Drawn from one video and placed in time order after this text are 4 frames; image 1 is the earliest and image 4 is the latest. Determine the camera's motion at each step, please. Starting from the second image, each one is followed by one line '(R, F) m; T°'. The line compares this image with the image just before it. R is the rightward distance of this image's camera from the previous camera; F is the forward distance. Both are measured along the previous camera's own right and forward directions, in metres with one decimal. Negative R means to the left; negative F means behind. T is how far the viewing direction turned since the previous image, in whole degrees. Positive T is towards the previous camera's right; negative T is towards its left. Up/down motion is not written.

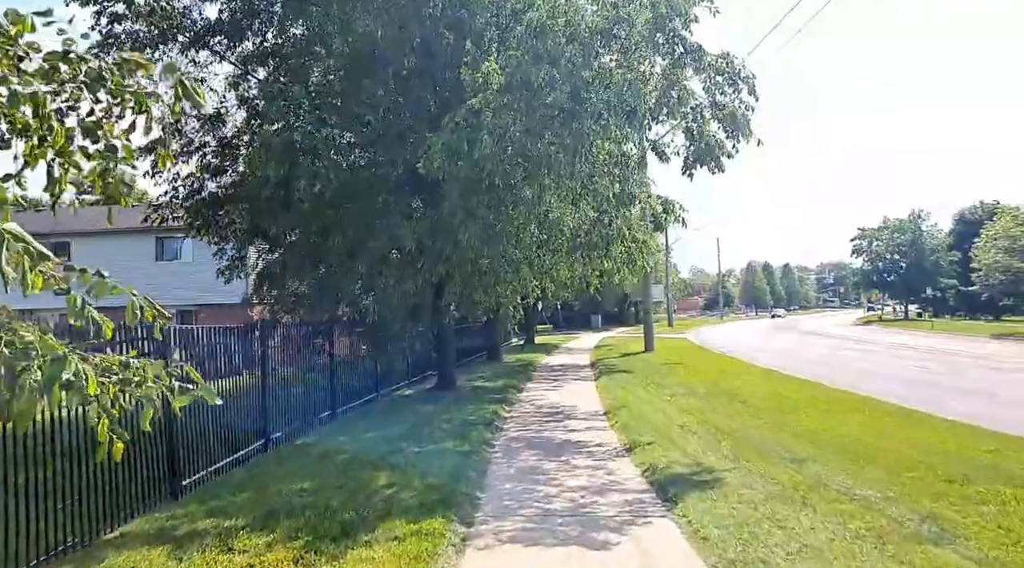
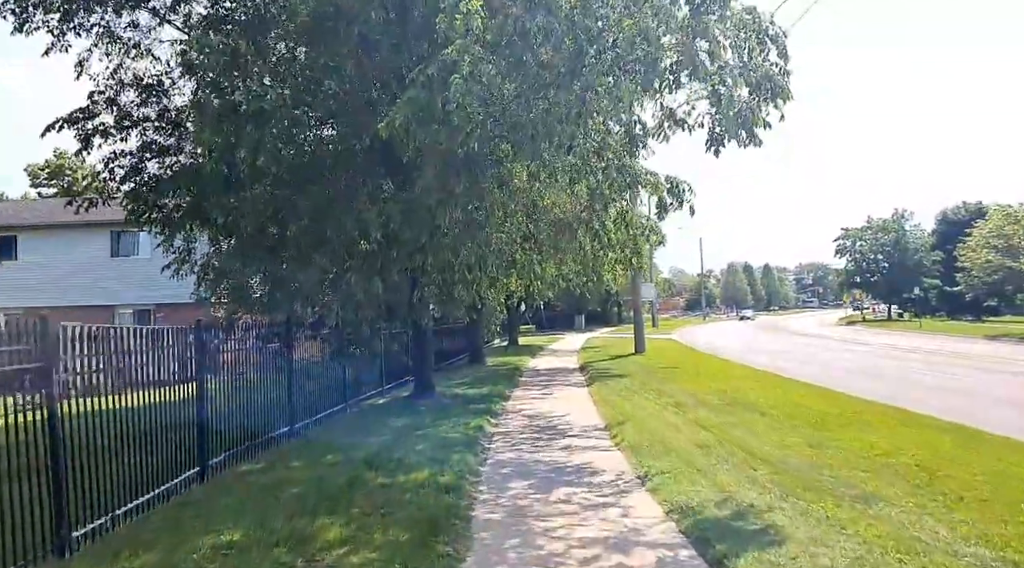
(-0.1, +1.7) m; +2°
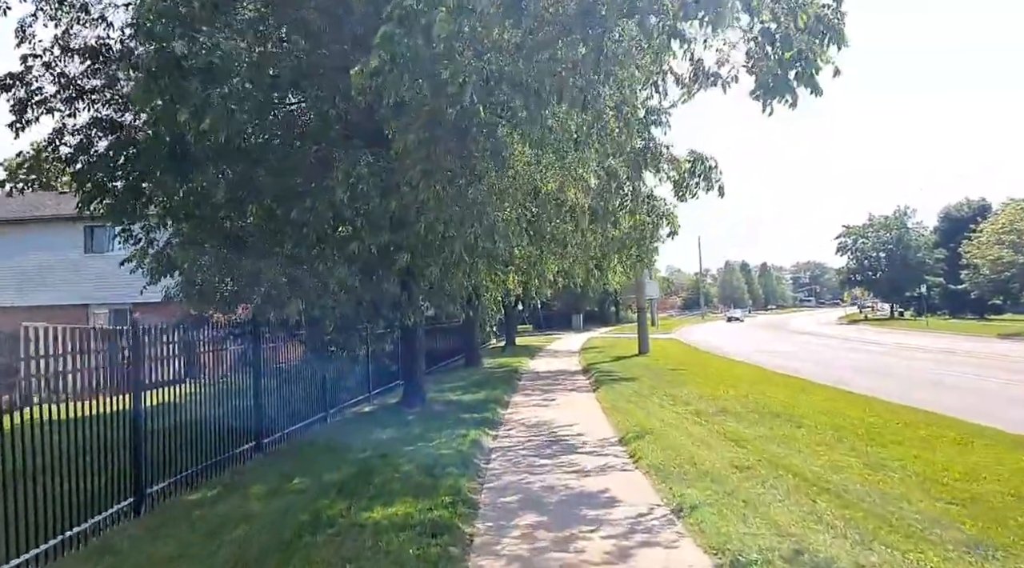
(-0.1, +1.4) m; 0°
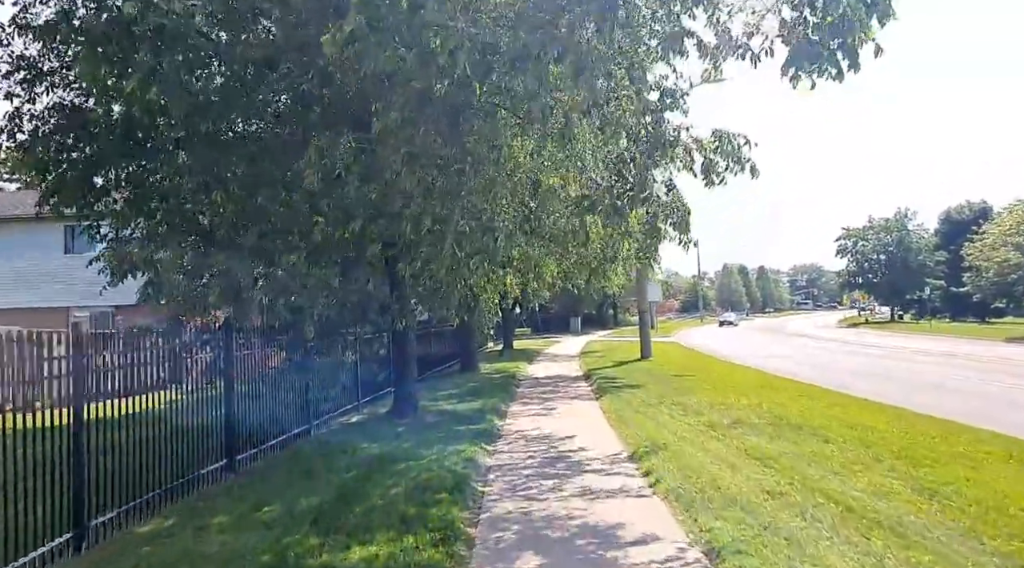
(0.0, +0.9) m; 0°
